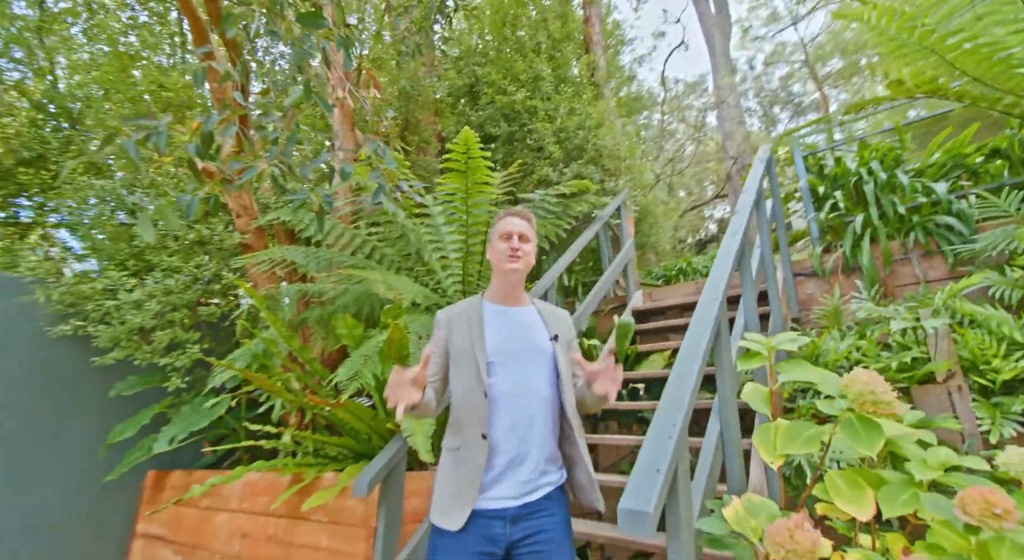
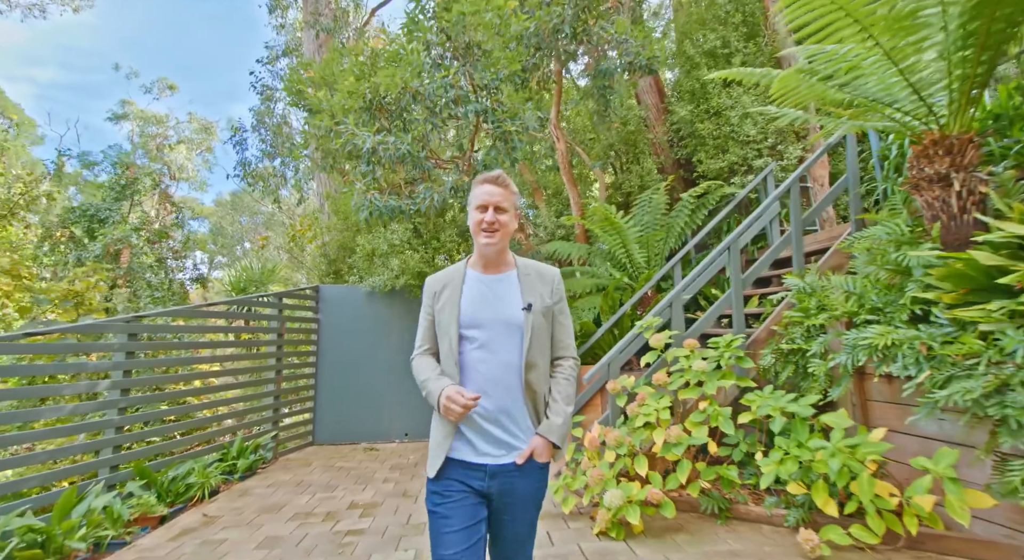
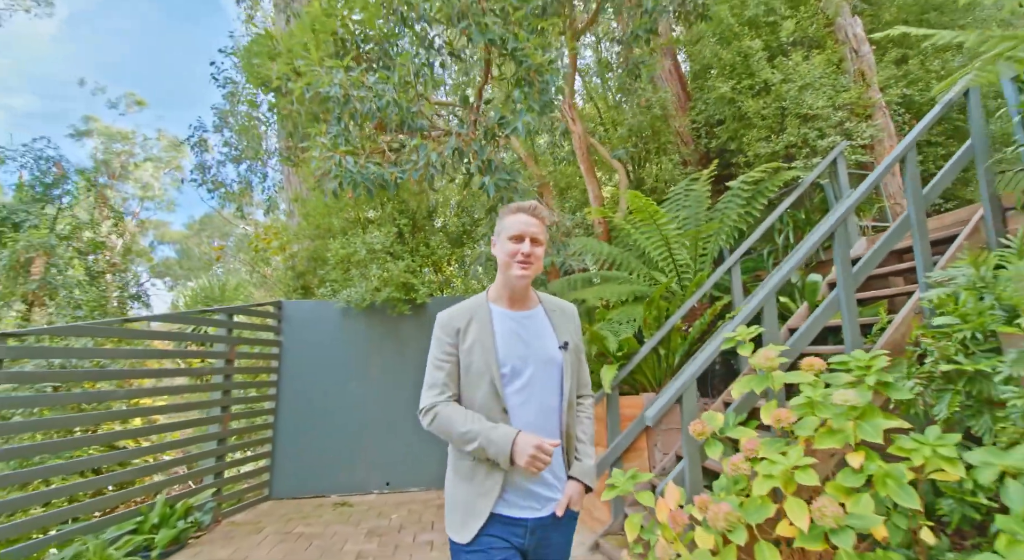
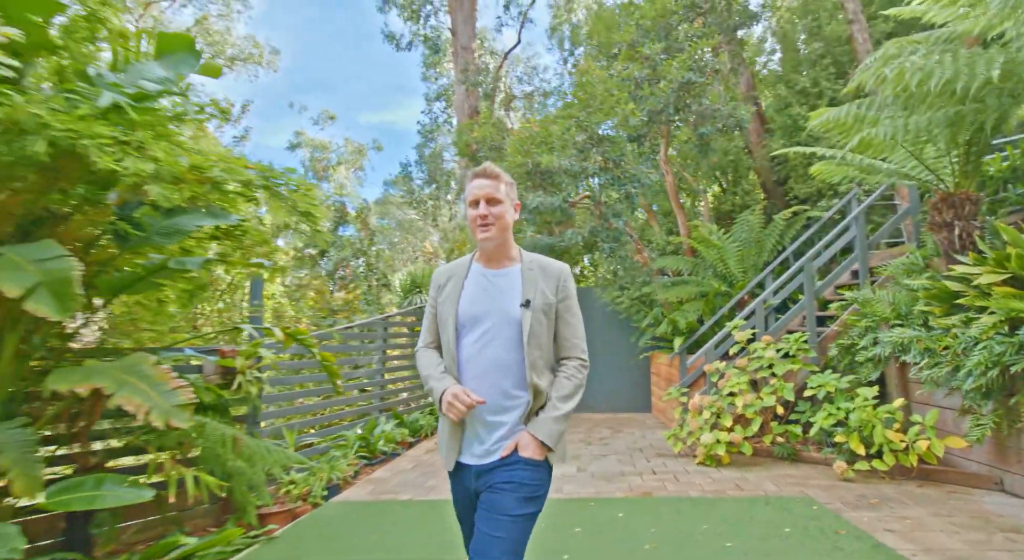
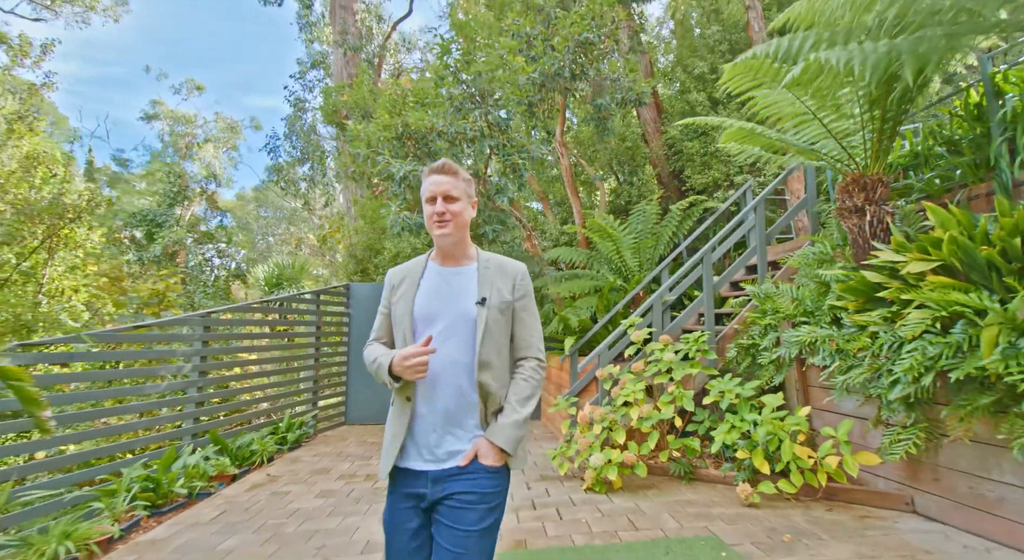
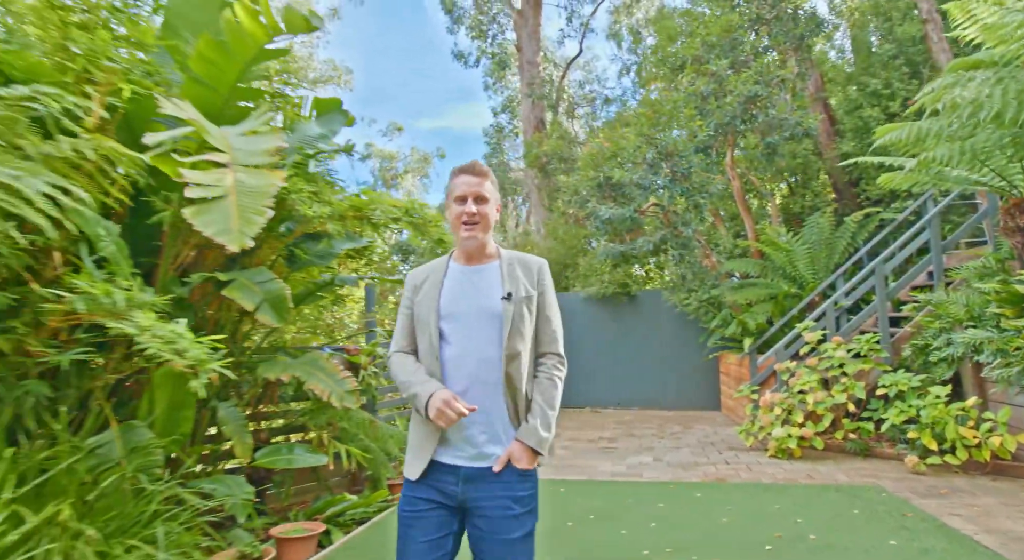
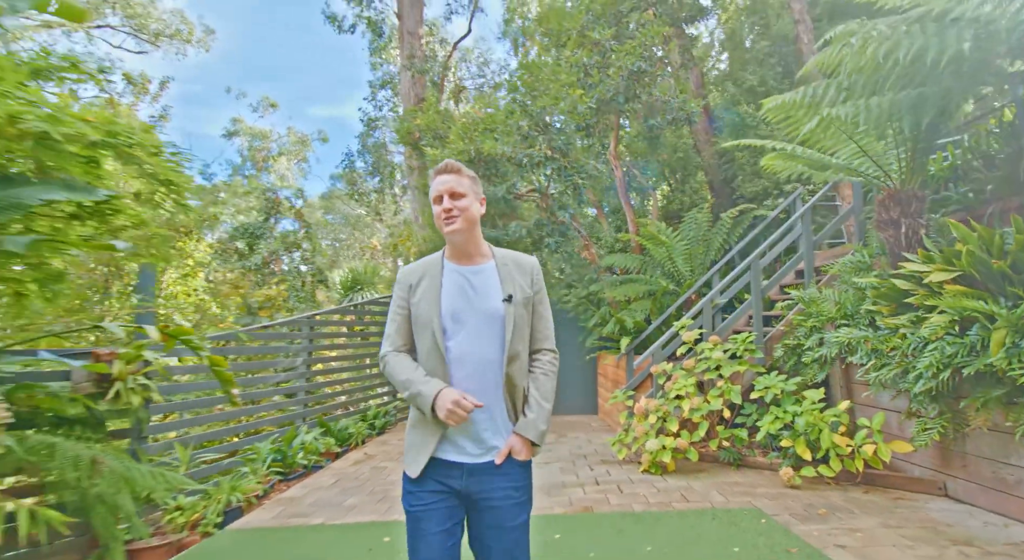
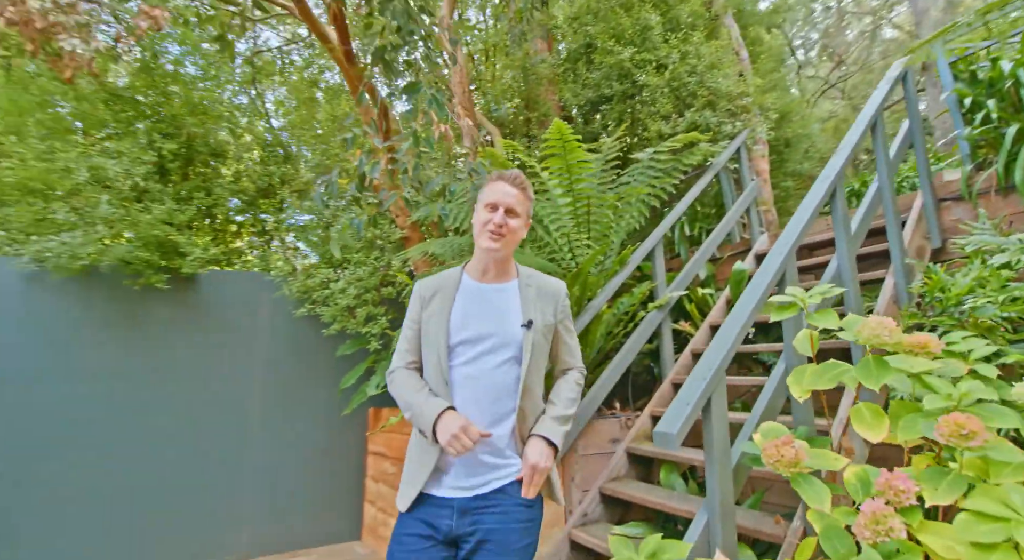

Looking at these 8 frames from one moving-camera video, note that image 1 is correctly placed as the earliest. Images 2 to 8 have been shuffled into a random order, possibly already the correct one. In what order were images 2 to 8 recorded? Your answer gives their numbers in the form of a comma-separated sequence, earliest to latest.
8, 3, 2, 5, 7, 4, 6
